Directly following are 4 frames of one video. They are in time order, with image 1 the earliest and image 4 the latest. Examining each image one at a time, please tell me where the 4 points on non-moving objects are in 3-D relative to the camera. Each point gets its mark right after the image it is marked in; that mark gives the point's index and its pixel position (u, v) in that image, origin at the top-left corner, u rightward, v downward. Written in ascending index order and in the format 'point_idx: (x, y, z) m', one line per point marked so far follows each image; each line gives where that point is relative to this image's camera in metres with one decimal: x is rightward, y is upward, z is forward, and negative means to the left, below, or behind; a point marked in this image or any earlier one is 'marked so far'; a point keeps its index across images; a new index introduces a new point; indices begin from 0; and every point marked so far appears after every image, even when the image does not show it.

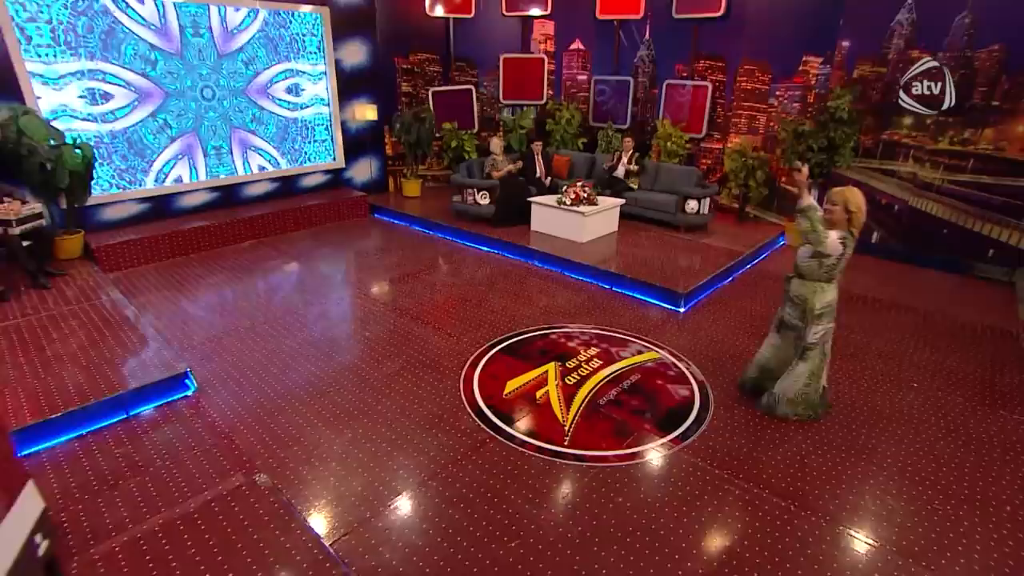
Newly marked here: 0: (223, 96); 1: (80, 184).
0: (-2.8, +1.9, +6.8) m
1: (-3.2, +0.9, +5.6) m
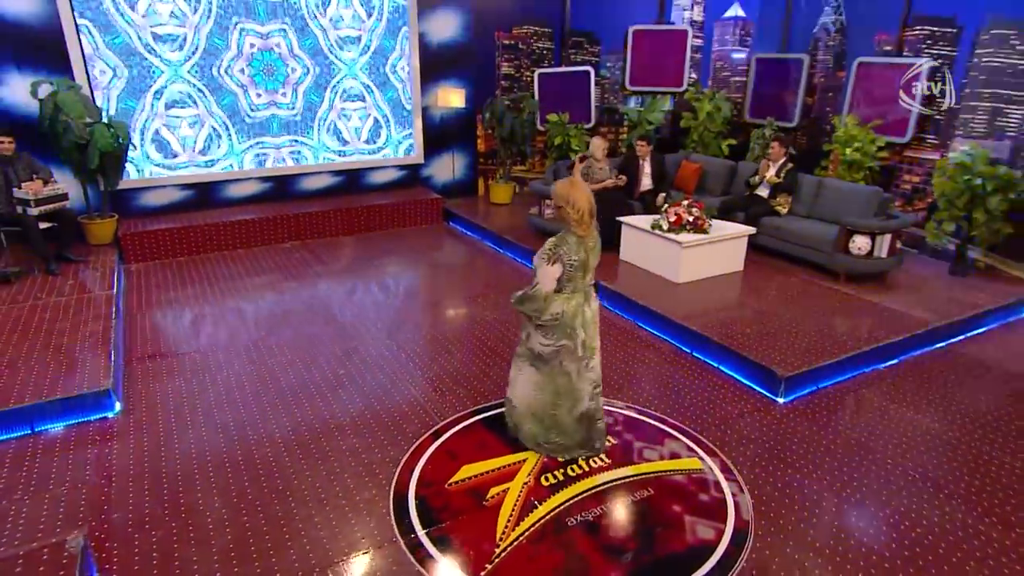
0: (-2.0, +1.9, +6.2) m
1: (-3.0, +0.9, +5.3) m
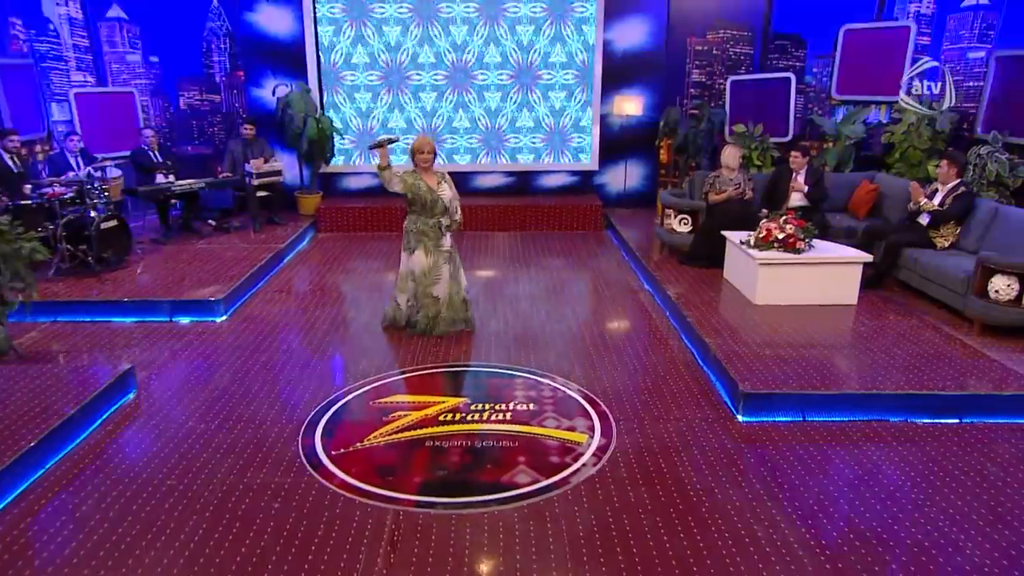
0: (-0.4, +2.0, +6.9) m
1: (-1.8, +1.3, +6.6) m
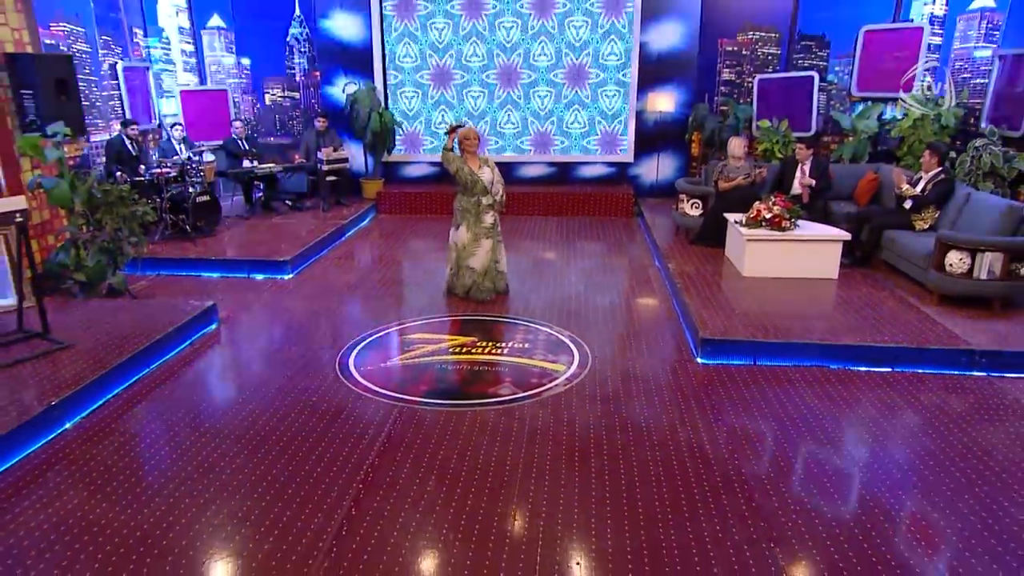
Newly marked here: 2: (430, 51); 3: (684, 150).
0: (+0.1, +2.2, +7.6) m
1: (-1.4, +1.5, +7.5) m
2: (-0.9, +2.6, +7.6) m
3: (+1.9, +1.5, +7.6) m
